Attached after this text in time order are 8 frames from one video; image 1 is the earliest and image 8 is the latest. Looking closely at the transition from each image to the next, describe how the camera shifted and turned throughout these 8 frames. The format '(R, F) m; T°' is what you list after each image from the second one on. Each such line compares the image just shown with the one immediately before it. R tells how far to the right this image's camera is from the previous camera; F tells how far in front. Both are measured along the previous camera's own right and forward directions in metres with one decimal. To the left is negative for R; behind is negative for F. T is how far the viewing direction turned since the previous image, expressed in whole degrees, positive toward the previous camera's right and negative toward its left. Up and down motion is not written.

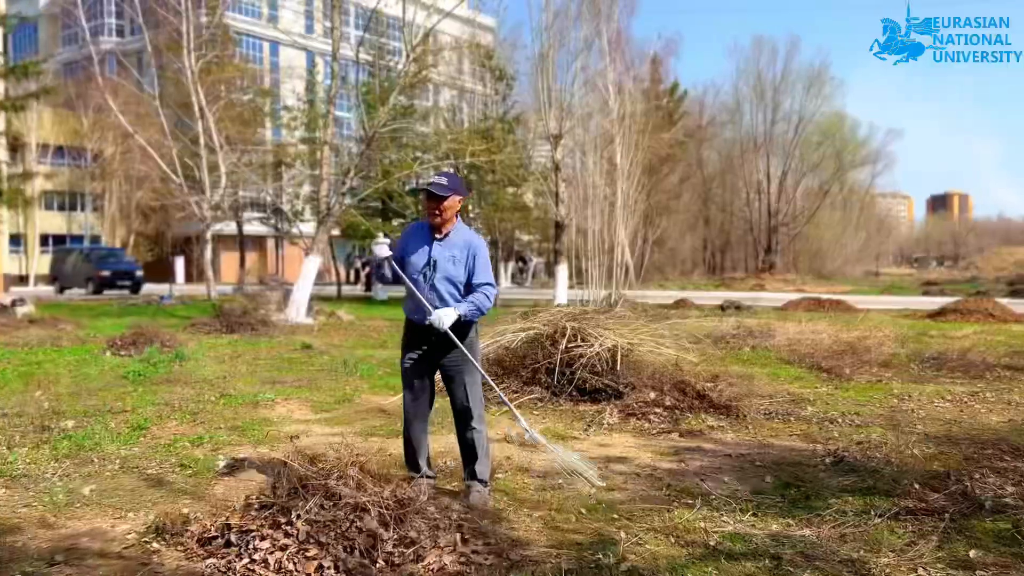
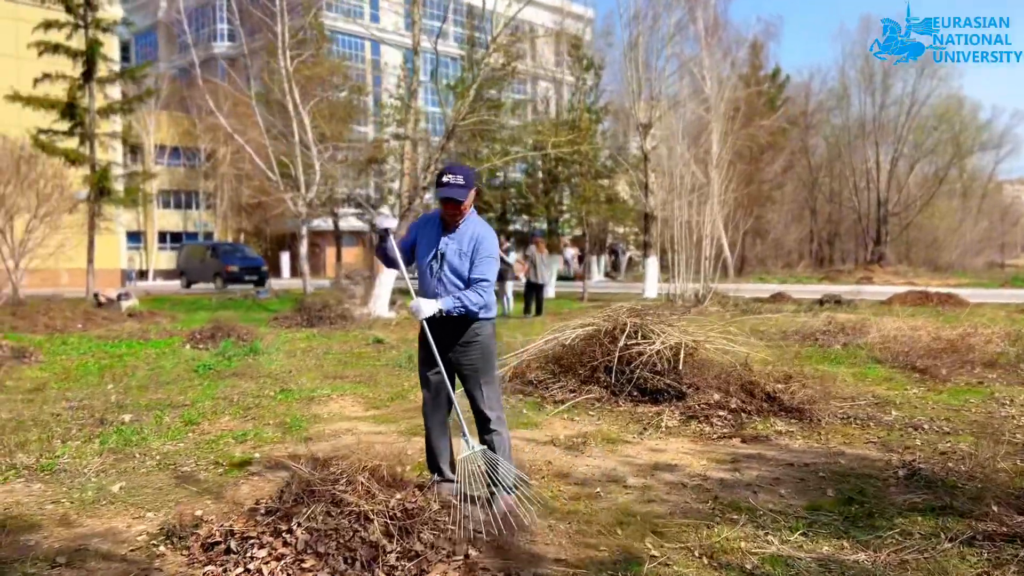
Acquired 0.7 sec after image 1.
(+0.3, +0.2) m; -7°
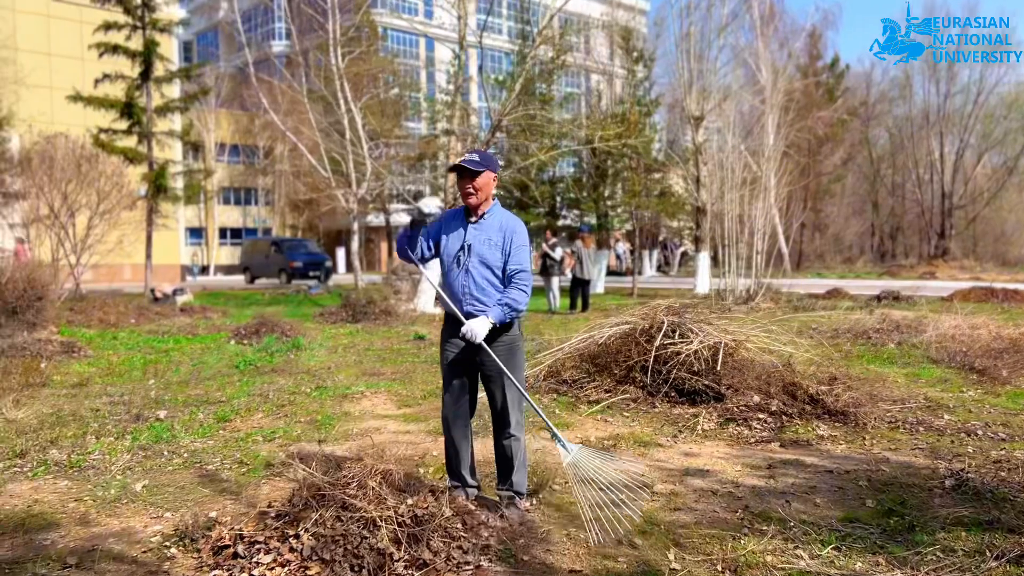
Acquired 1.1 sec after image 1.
(+0.1, +0.1) m; -4°
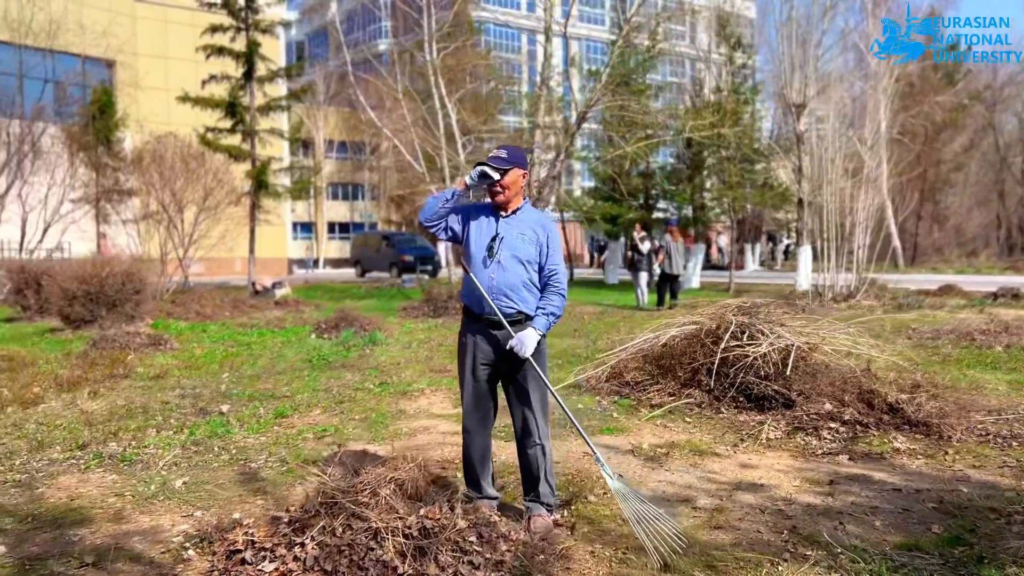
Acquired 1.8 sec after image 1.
(+0.3, +0.2) m; -7°
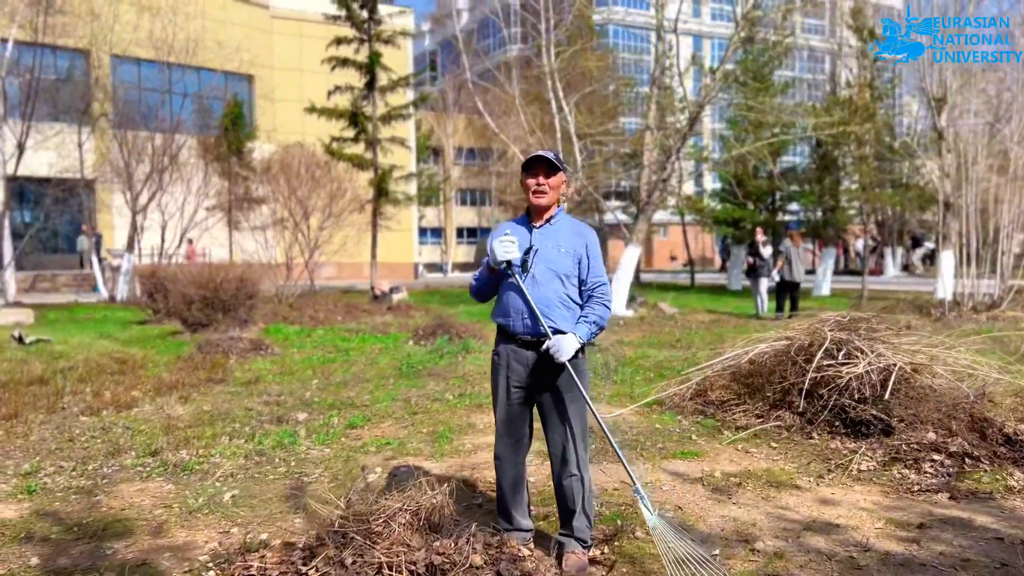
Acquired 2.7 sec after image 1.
(+0.3, +0.2) m; -9°
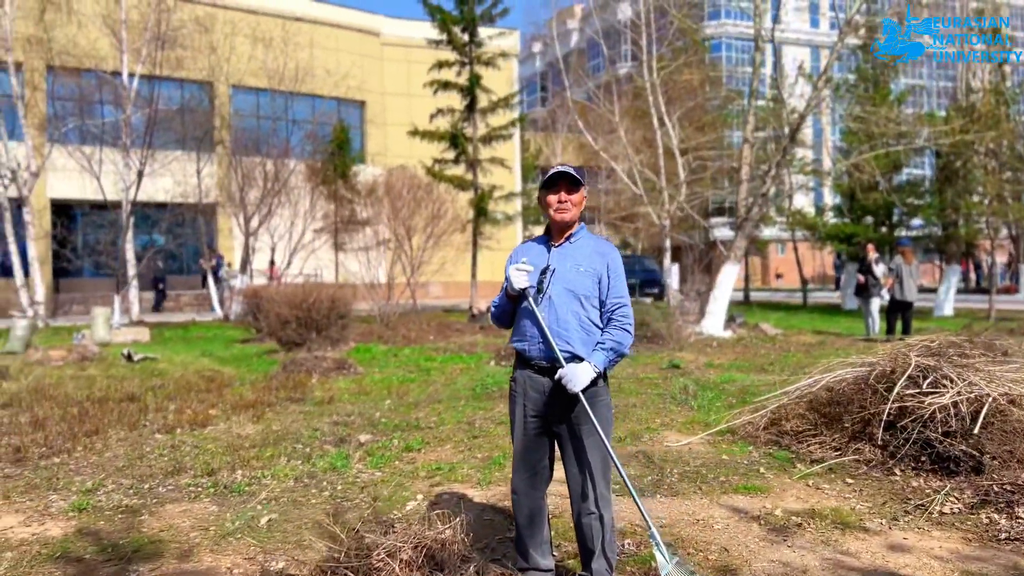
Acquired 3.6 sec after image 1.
(+0.3, +0.2) m; -8°
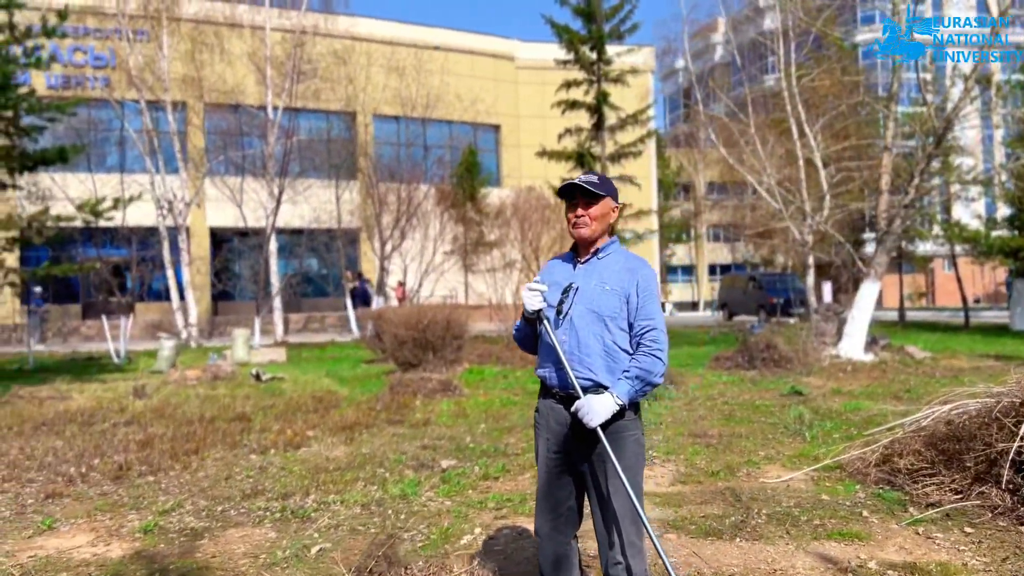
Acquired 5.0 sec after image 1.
(+0.4, +0.3) m; -10°
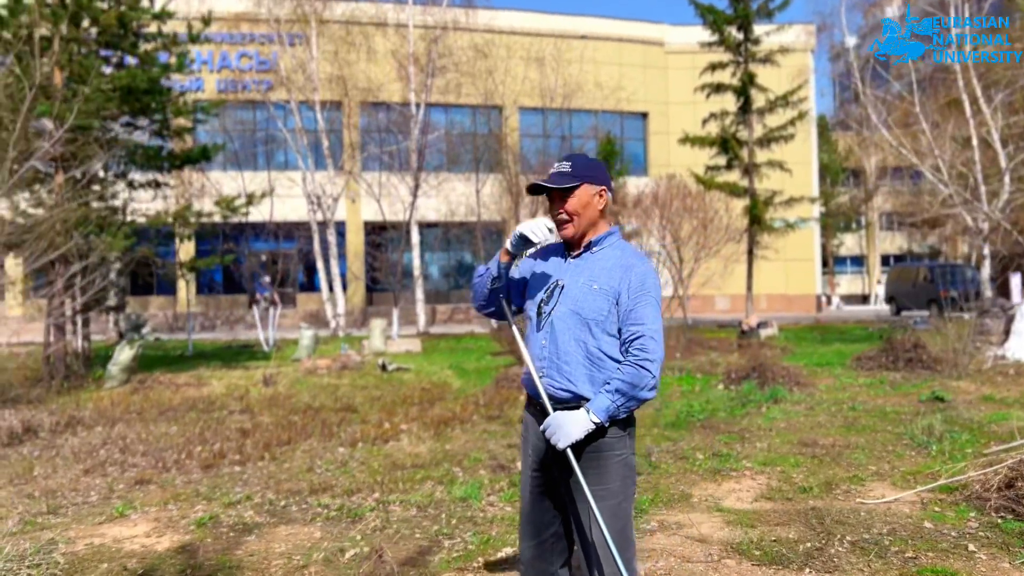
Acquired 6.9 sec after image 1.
(+0.4, +0.3) m; -11°
